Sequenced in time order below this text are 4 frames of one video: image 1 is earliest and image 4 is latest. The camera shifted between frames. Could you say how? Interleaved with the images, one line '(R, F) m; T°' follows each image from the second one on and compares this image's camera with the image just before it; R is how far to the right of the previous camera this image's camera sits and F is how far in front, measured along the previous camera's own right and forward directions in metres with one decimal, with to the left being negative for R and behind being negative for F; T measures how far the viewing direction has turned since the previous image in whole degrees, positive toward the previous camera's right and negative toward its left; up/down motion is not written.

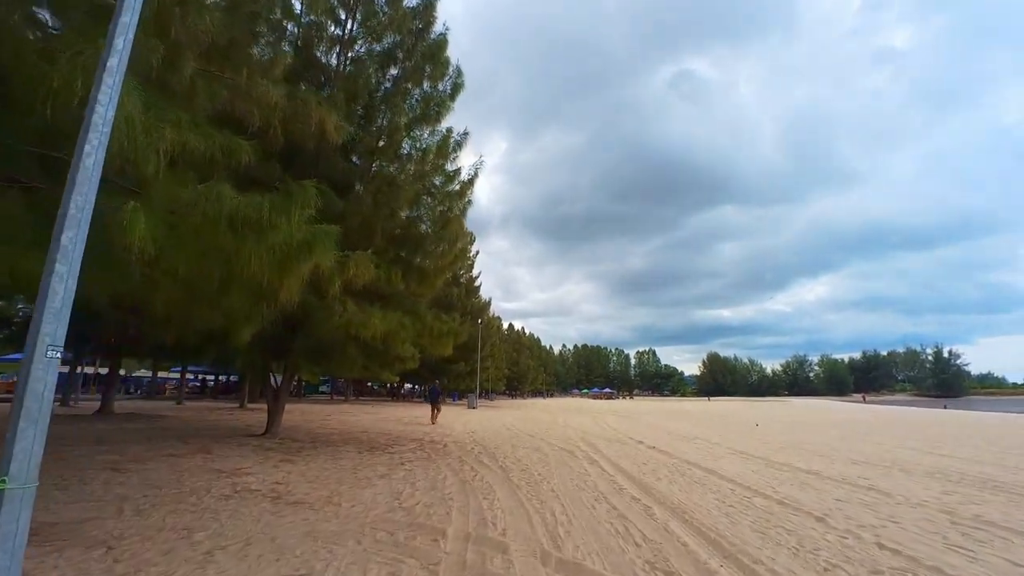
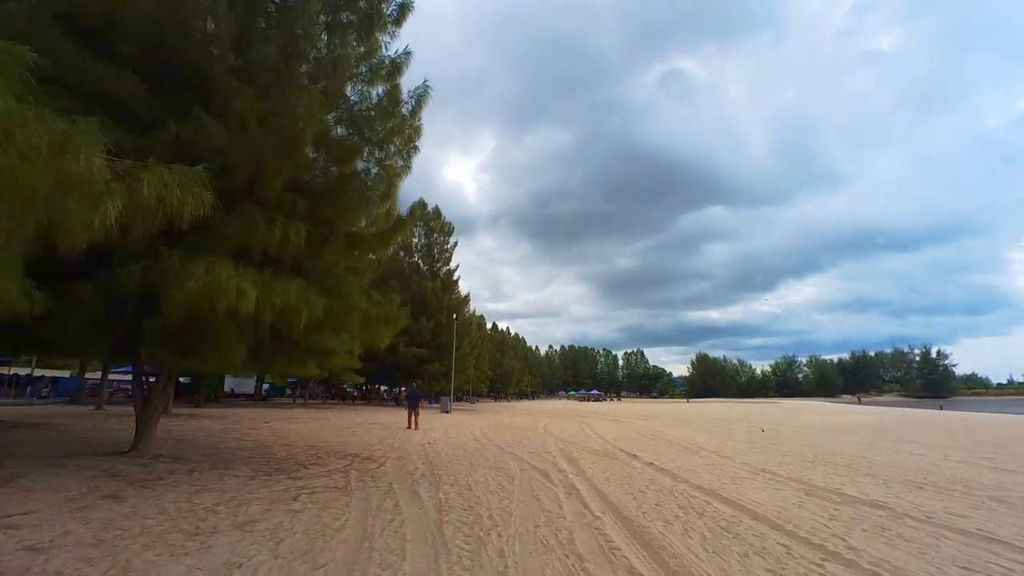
(+0.7, +3.5) m; +1°
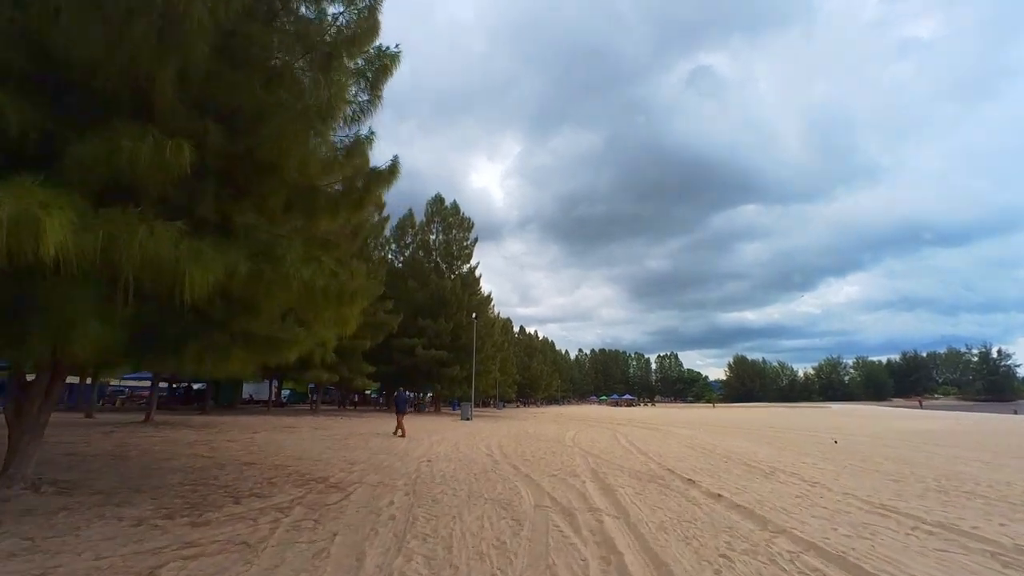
(+0.3, +3.2) m; -3°
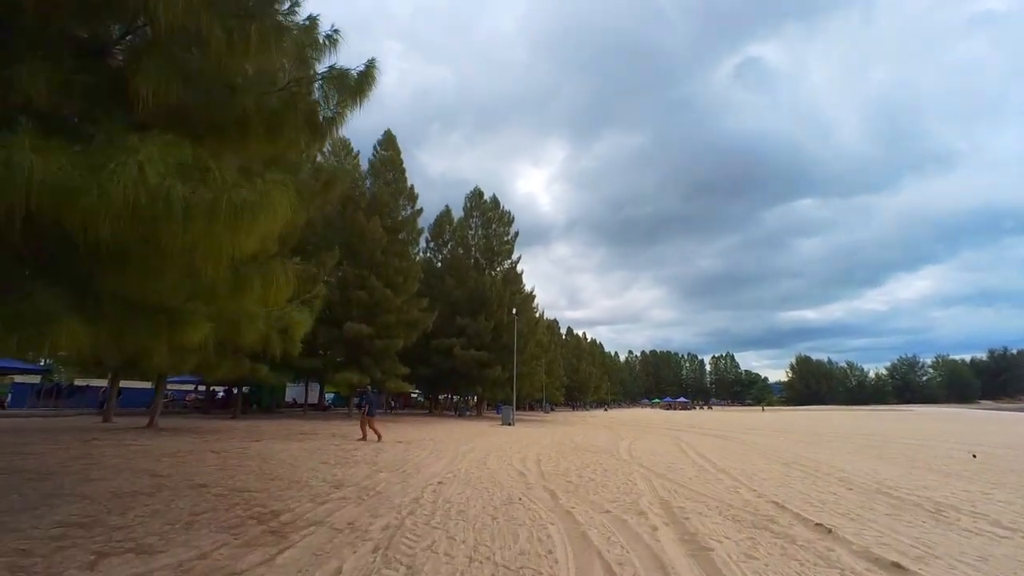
(+0.3, +3.3) m; -5°
